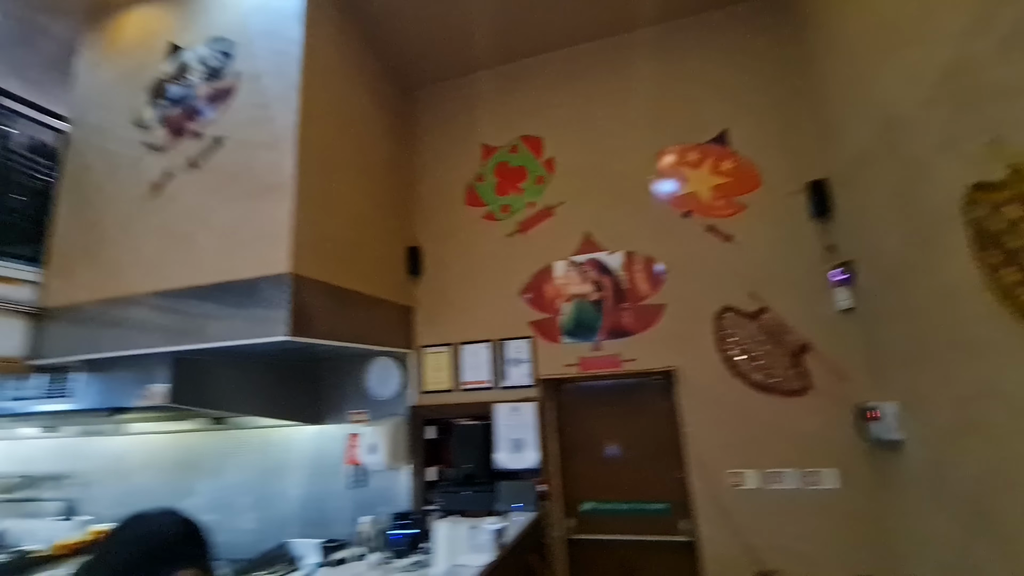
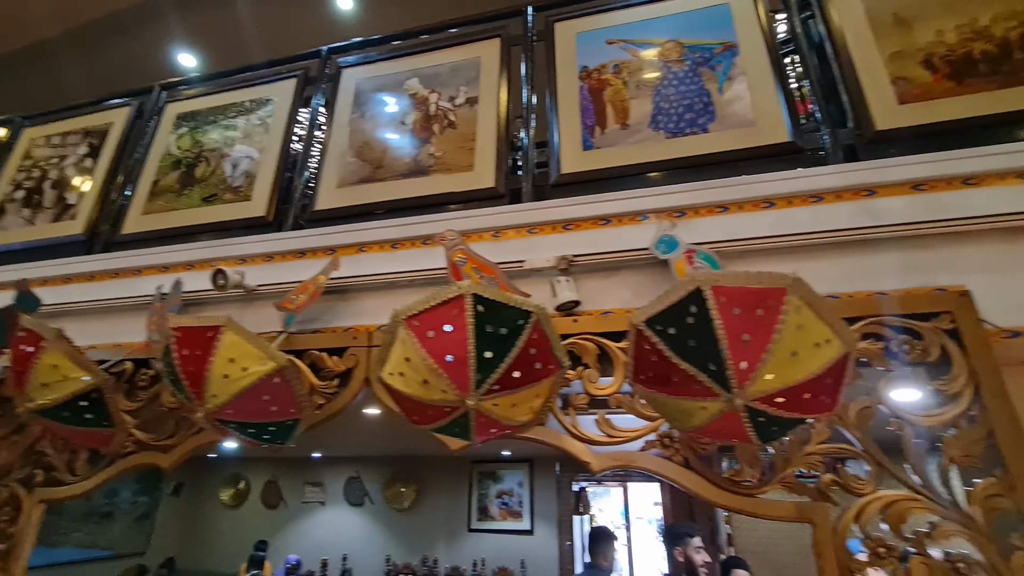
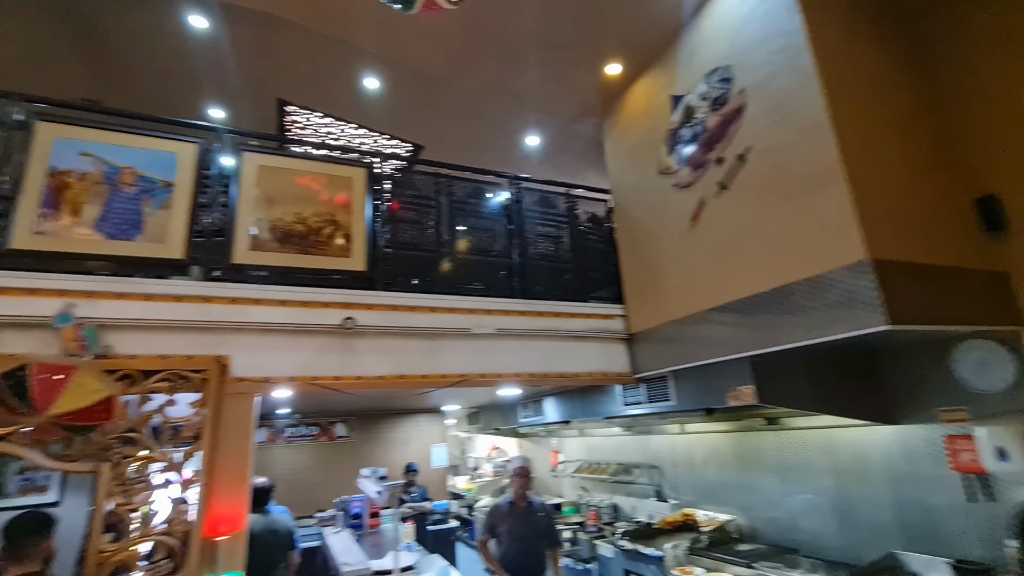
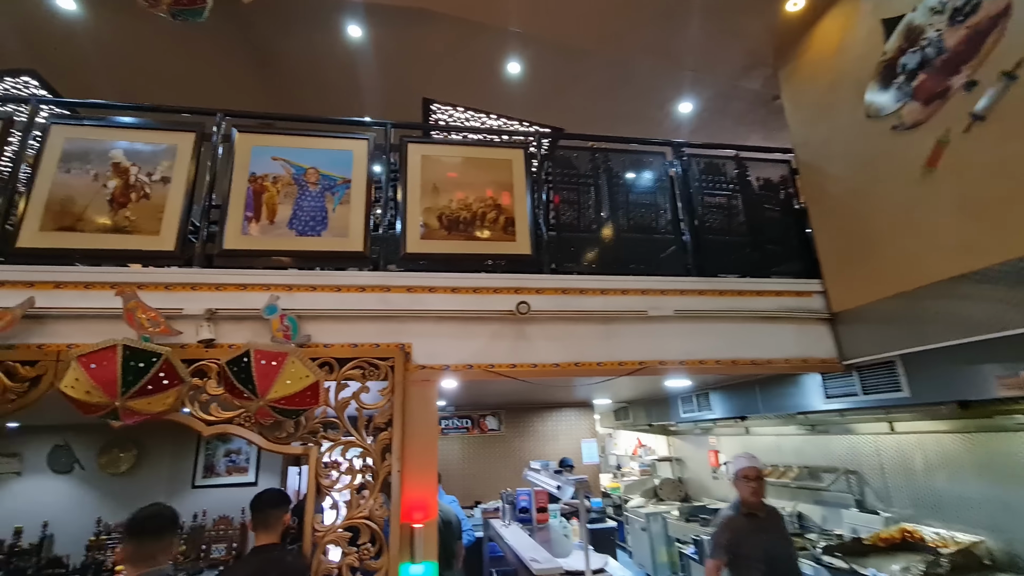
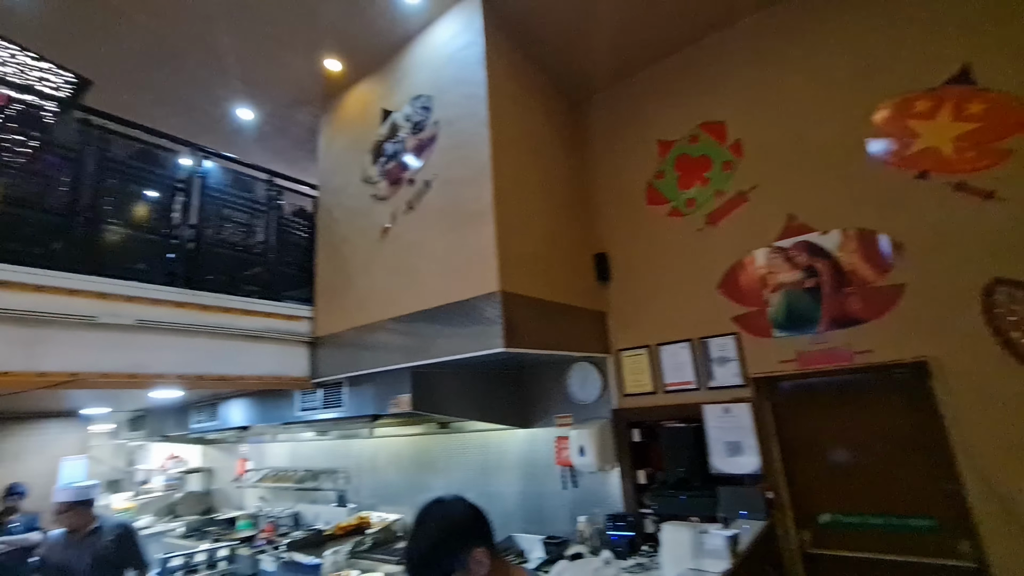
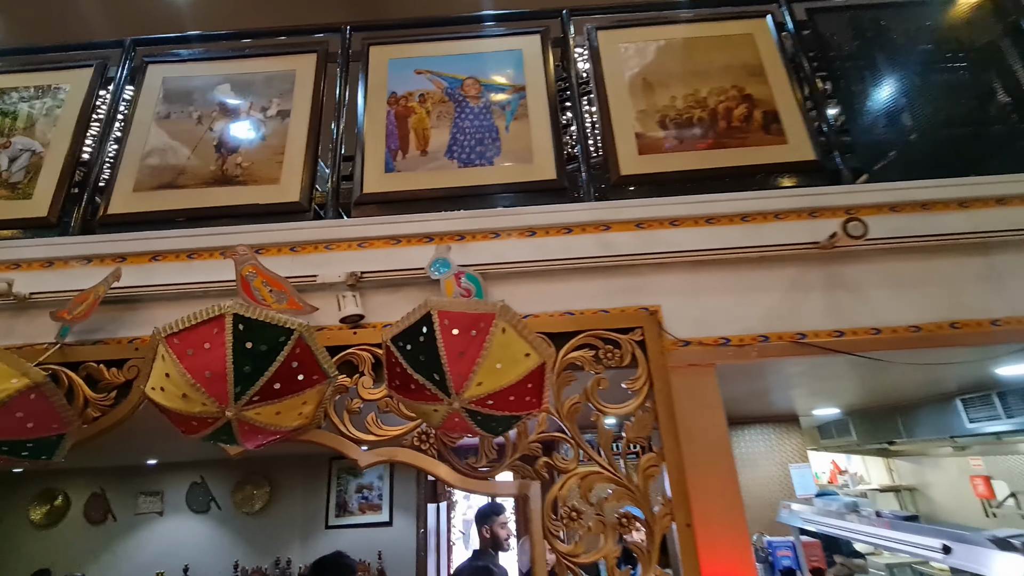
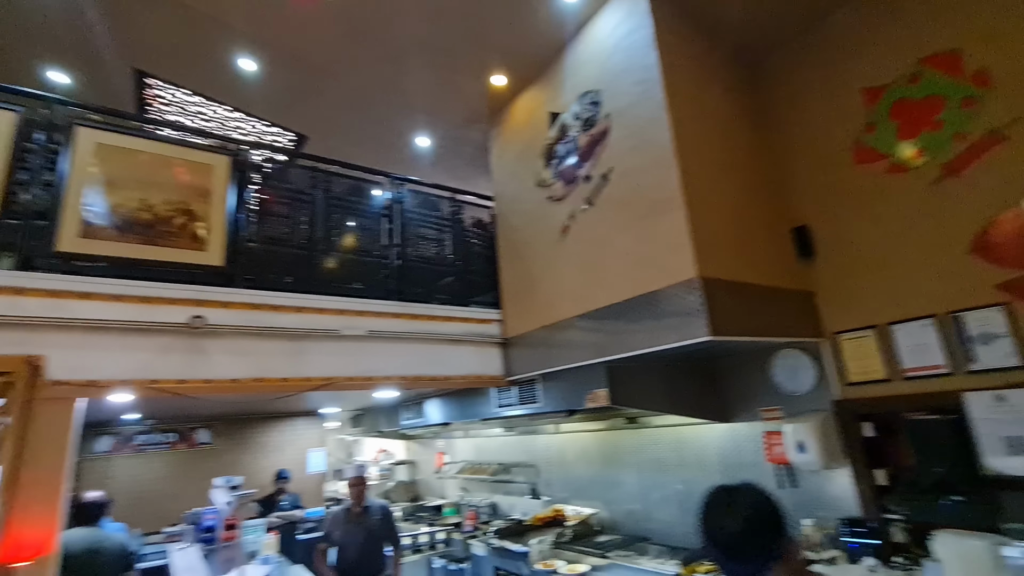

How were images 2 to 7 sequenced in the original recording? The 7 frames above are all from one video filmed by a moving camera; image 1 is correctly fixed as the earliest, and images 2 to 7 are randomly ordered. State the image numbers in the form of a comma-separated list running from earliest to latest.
5, 7, 3, 4, 6, 2
